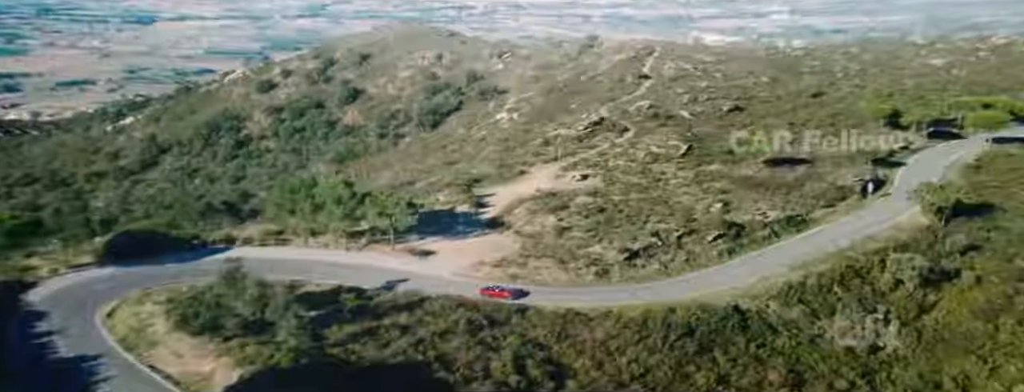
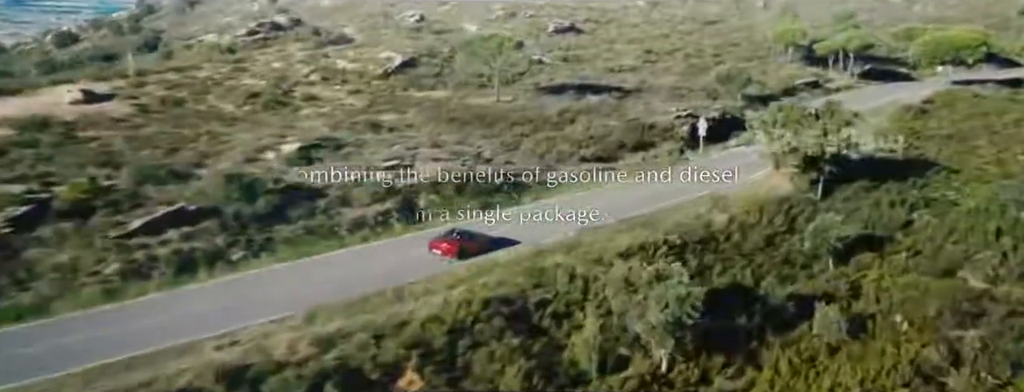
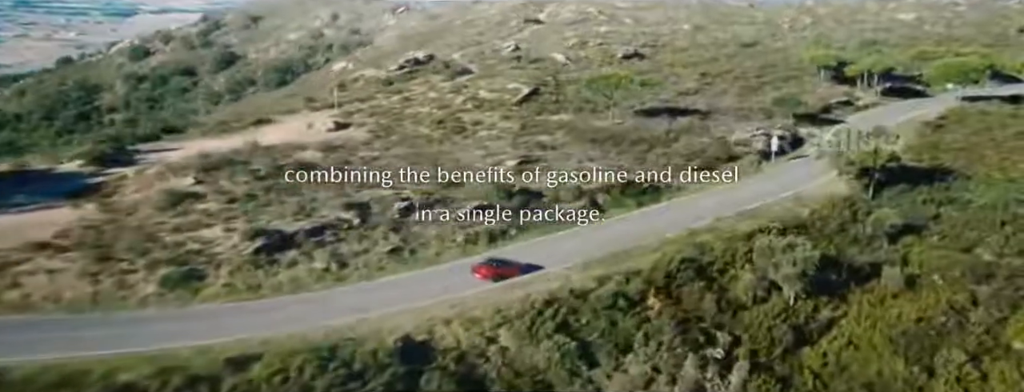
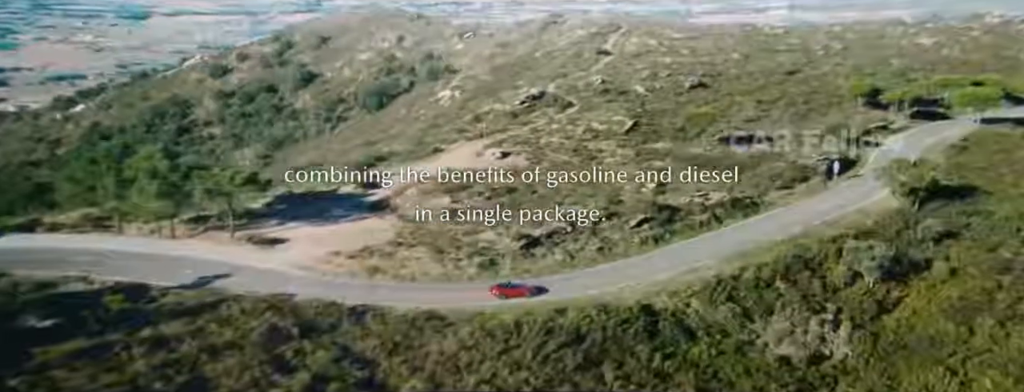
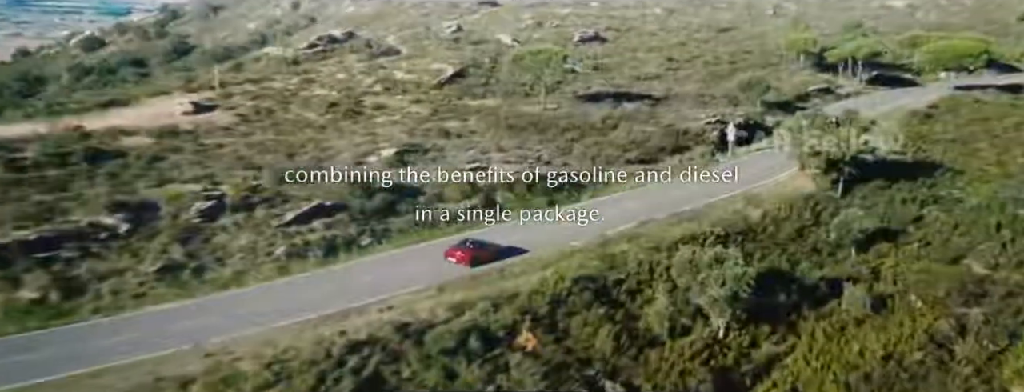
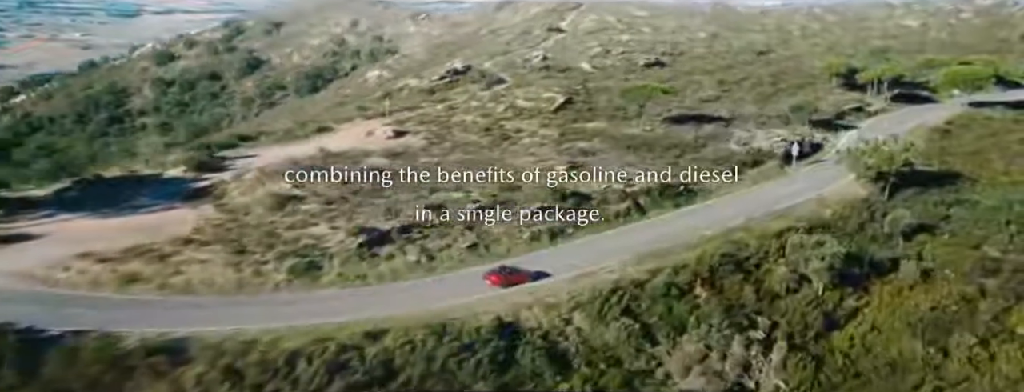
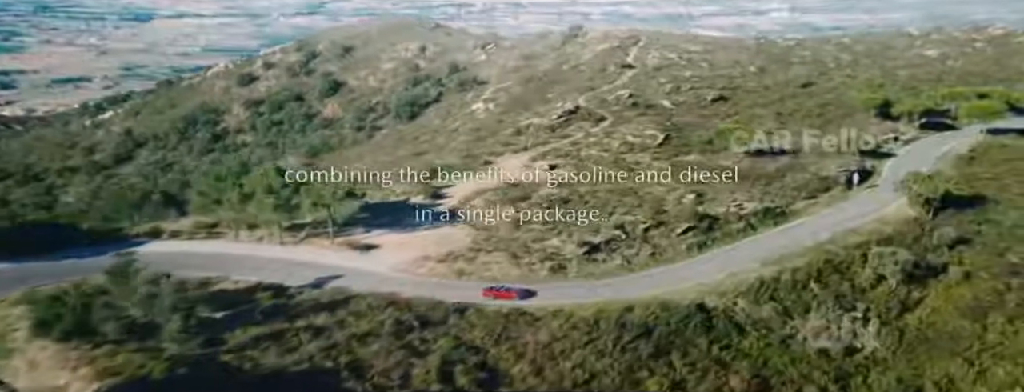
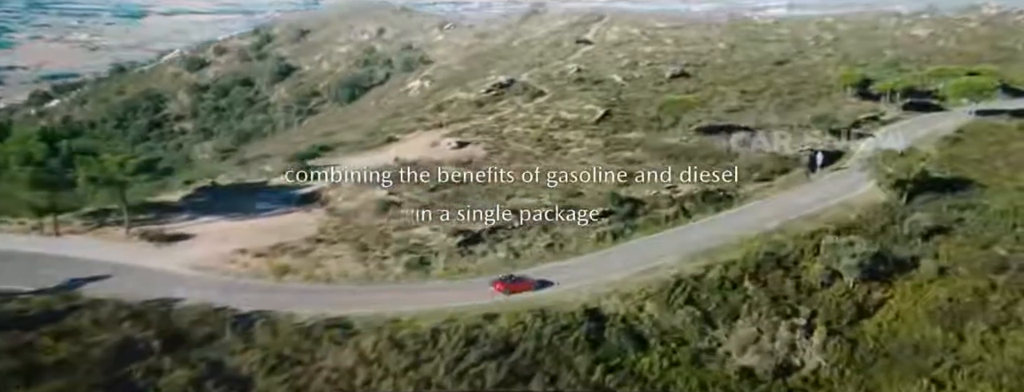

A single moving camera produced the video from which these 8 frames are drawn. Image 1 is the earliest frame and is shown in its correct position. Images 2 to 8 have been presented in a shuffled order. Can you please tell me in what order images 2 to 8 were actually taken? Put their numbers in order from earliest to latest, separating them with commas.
7, 4, 8, 6, 3, 5, 2
